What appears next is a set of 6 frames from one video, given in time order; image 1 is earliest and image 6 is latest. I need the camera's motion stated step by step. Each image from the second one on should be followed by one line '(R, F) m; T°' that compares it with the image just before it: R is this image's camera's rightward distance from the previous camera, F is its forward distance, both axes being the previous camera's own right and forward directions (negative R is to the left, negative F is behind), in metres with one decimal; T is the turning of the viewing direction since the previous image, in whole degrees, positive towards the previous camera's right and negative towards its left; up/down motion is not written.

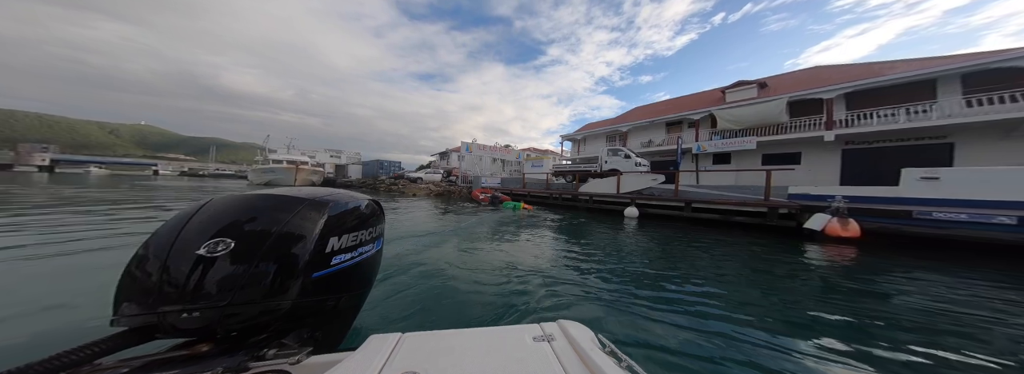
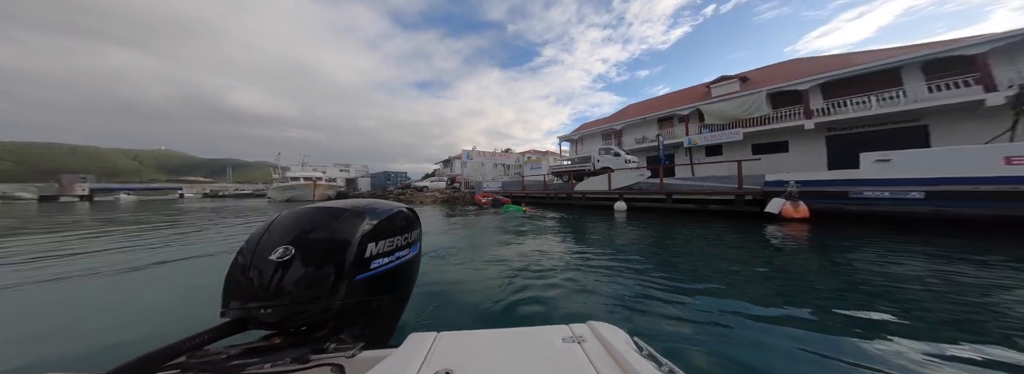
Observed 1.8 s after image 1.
(+0.3, -0.9) m; -1°
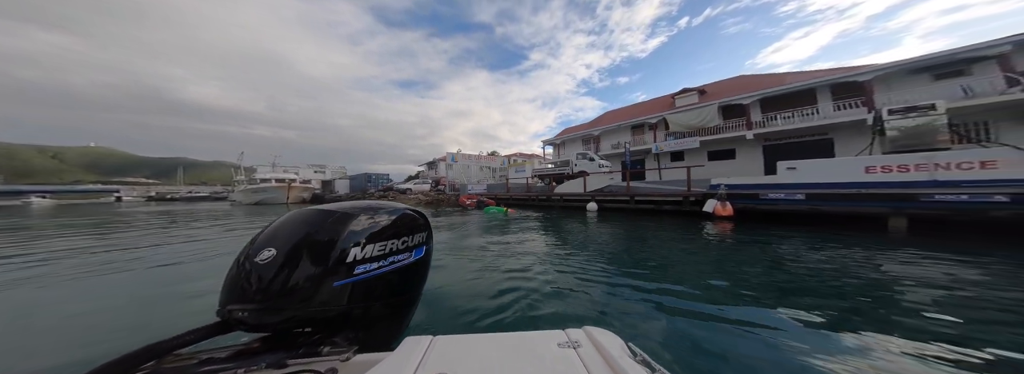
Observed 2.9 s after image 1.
(-0.5, -0.1) m; +5°
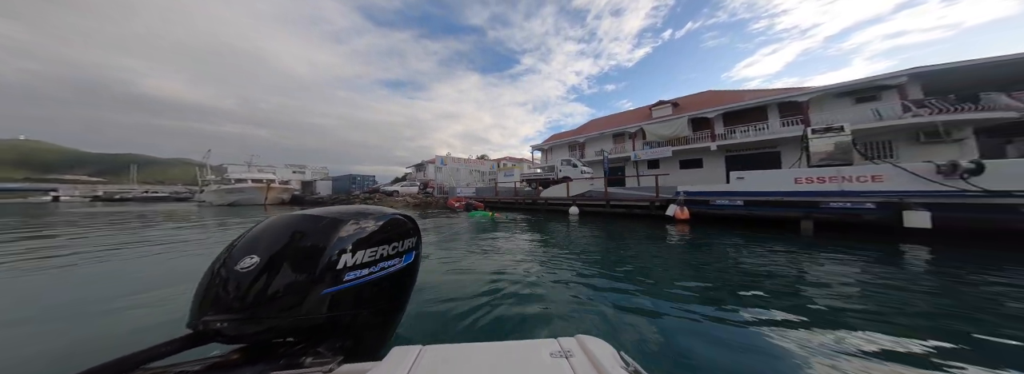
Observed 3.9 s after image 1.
(-1.4, +0.9) m; +3°
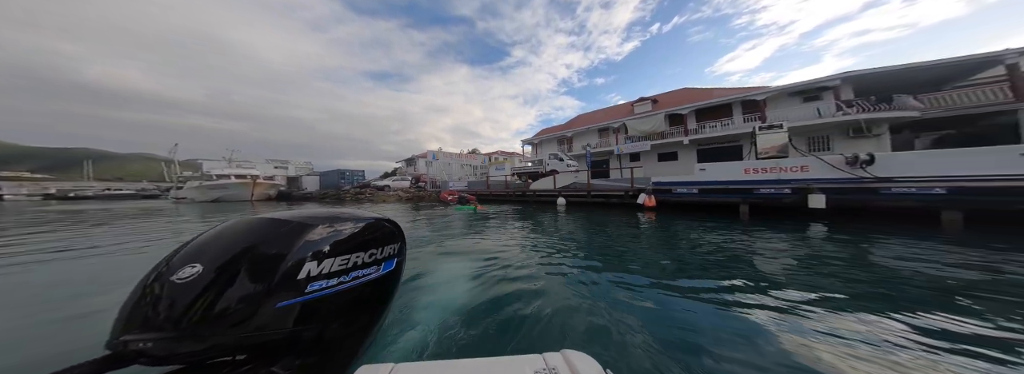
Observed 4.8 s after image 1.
(+0.1, -0.7) m; +3°
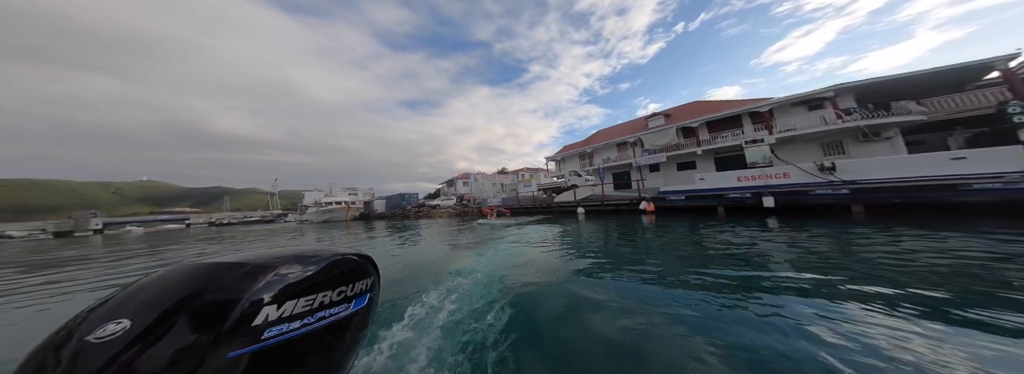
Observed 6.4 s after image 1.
(+0.6, -2.8) m; -8°
